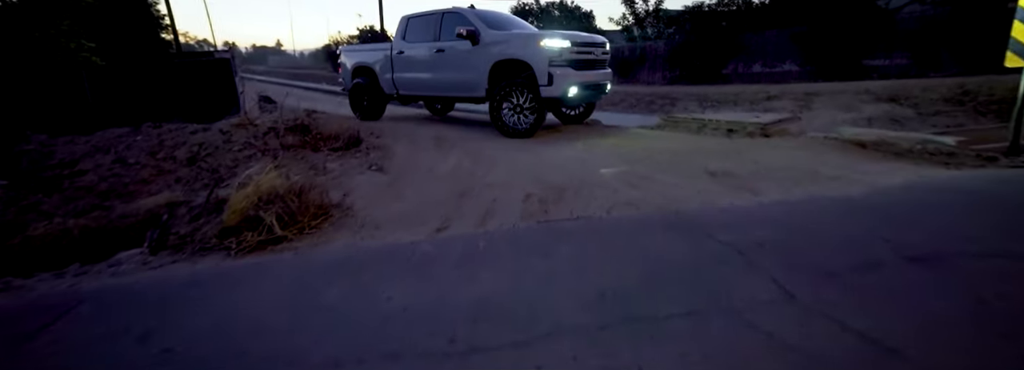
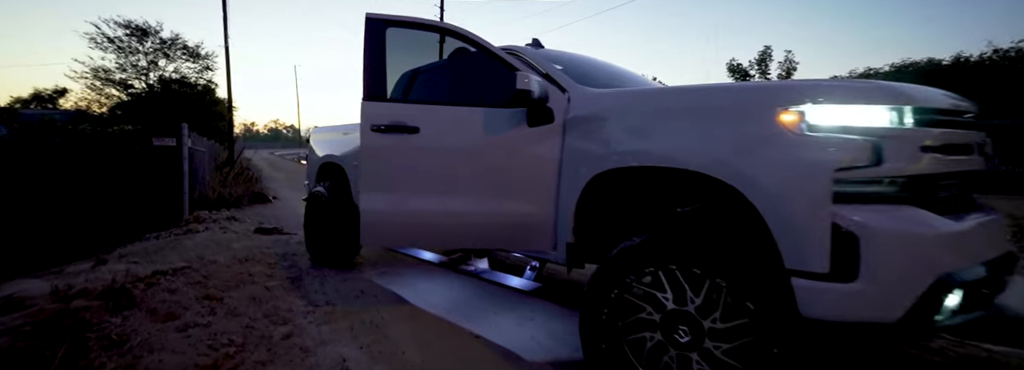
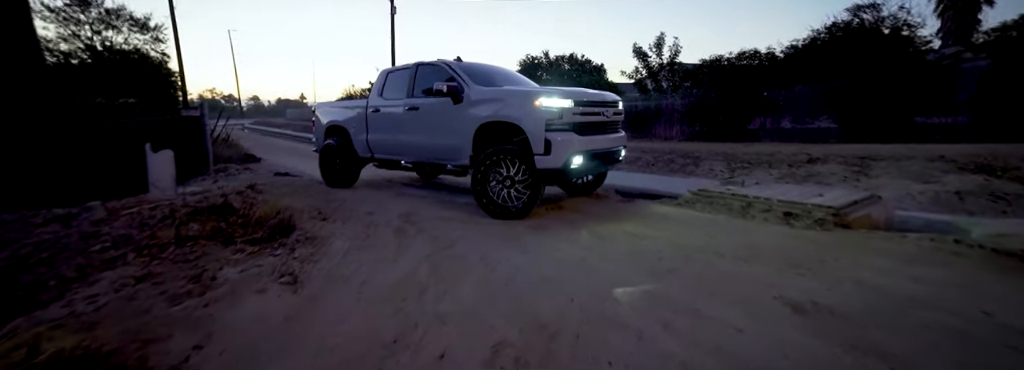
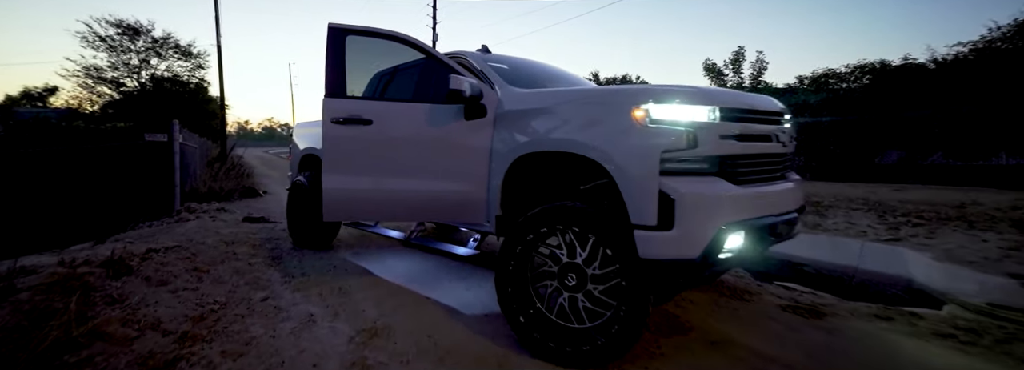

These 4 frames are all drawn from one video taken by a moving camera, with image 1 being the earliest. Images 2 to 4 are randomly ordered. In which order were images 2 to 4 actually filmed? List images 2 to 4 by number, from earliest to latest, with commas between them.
3, 4, 2
